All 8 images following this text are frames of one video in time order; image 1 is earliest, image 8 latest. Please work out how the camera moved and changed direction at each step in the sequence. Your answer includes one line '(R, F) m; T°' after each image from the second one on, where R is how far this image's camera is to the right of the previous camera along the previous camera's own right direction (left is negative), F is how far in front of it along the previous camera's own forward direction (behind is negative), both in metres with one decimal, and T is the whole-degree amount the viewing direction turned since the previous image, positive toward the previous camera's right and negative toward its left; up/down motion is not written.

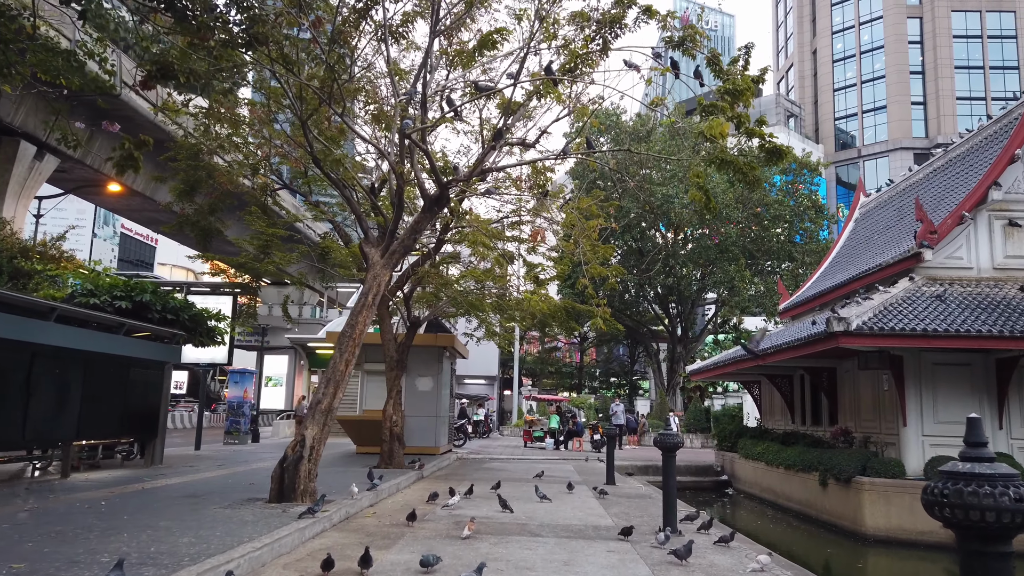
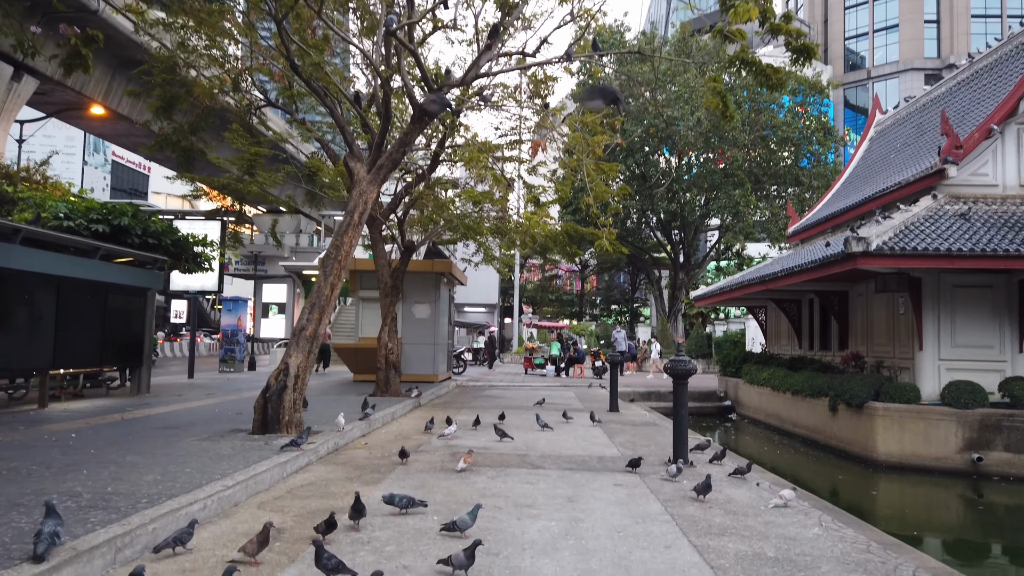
(0.0, +0.8) m; 0°
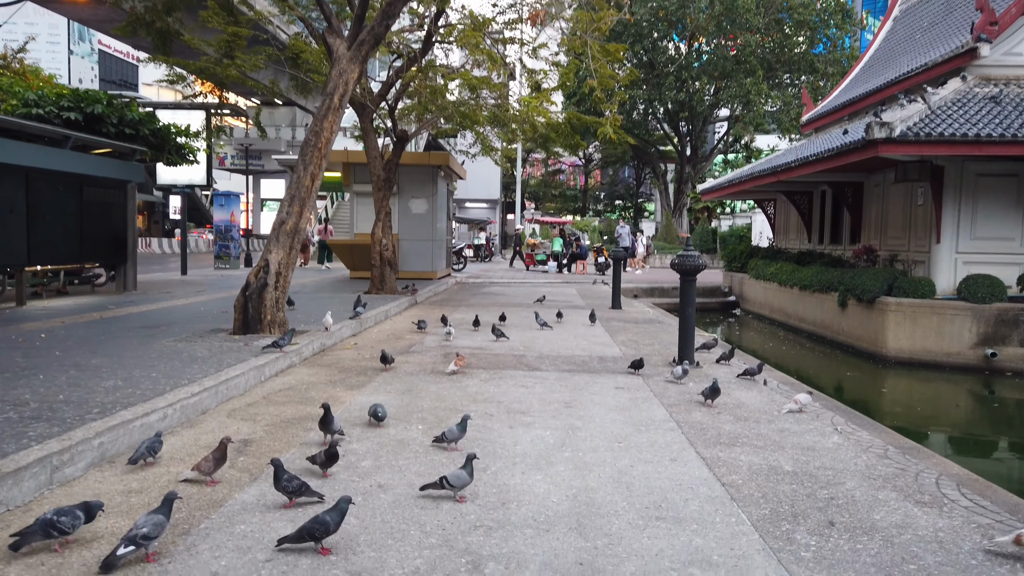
(+0.1, +0.6) m; 0°
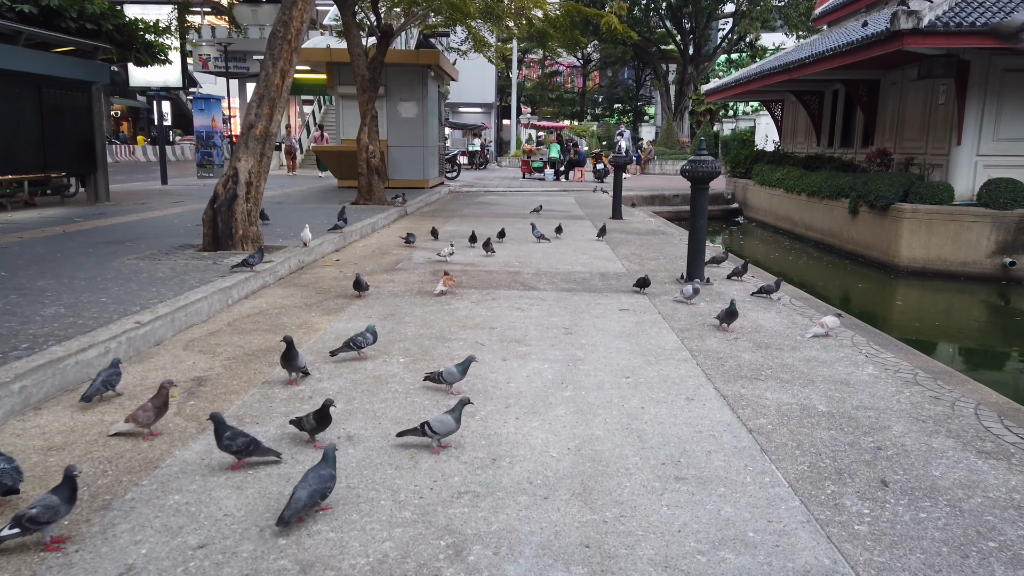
(0.0, +0.6) m; 0°
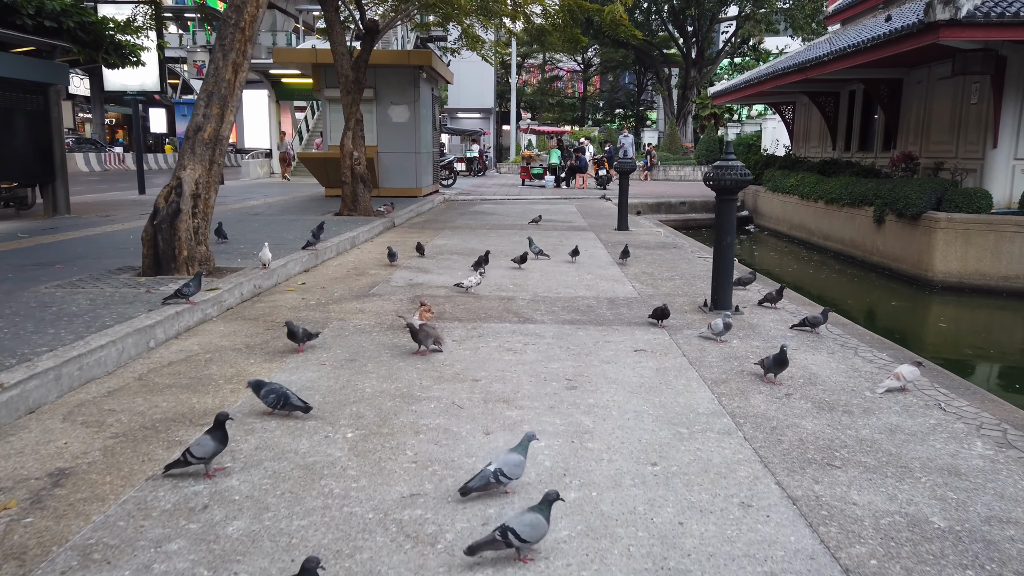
(+0.1, +1.1) m; 0°
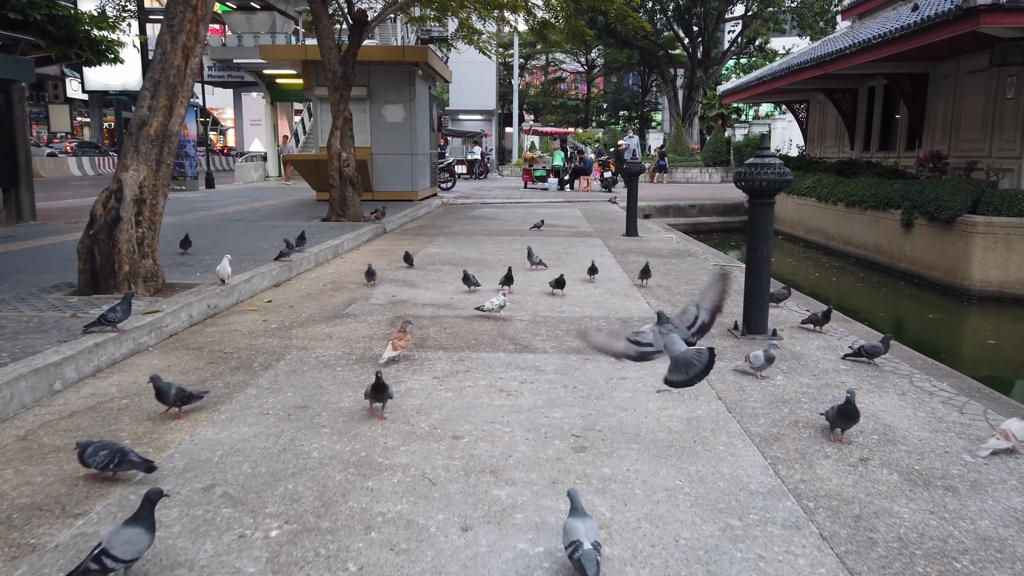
(+0.1, +0.9) m; 0°
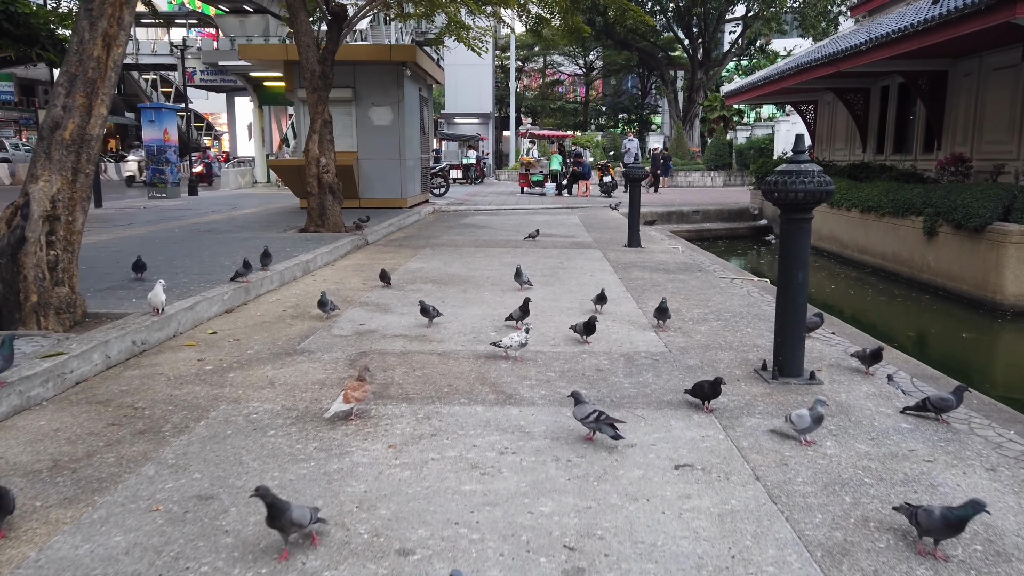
(+0.1, +0.9) m; 0°
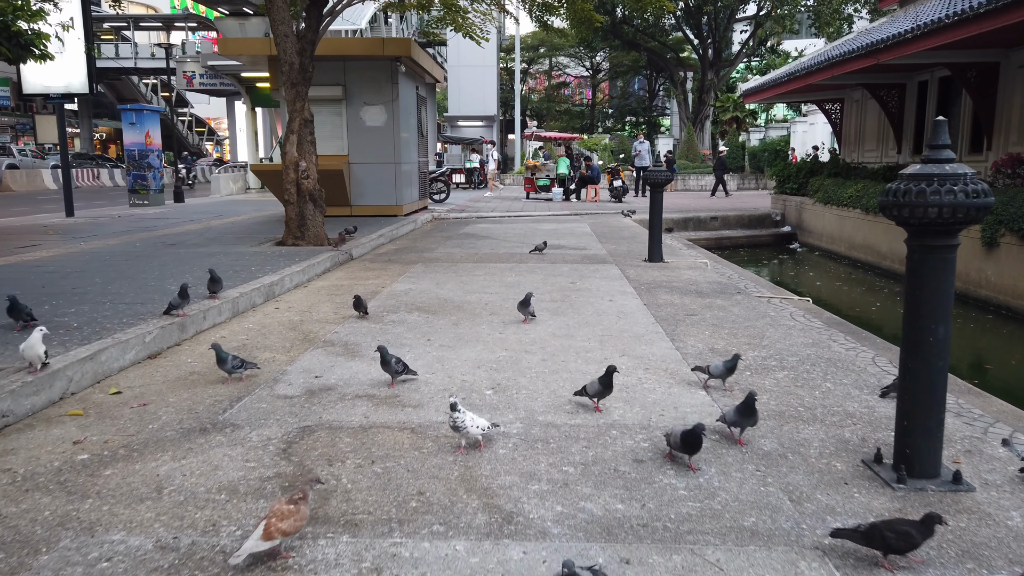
(0.0, +1.3) m; 0°
